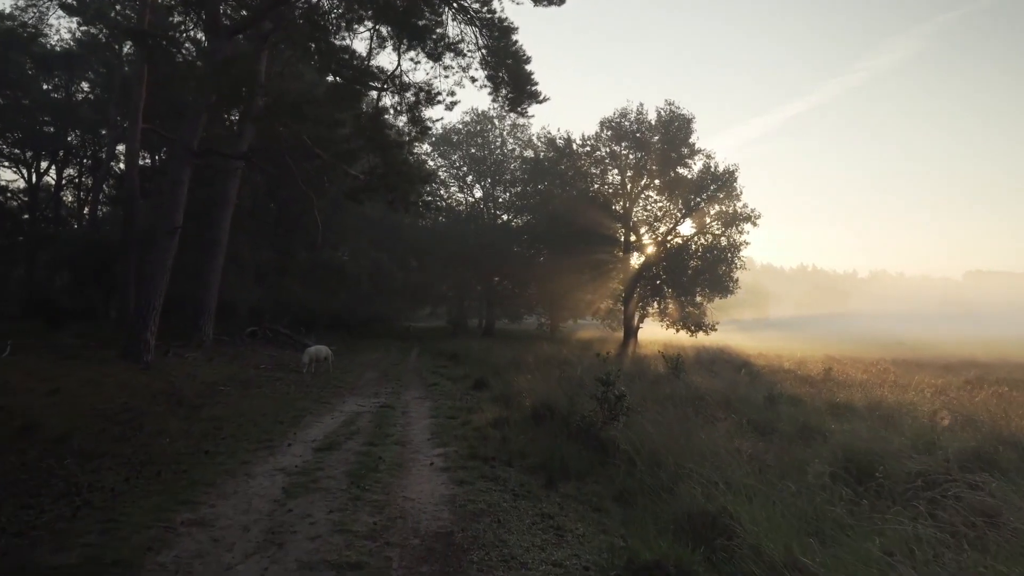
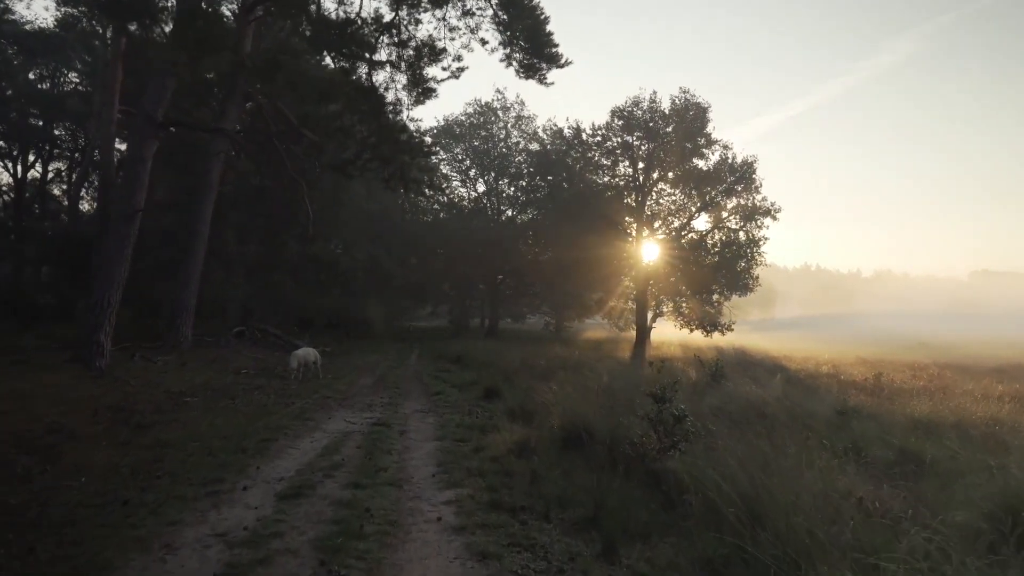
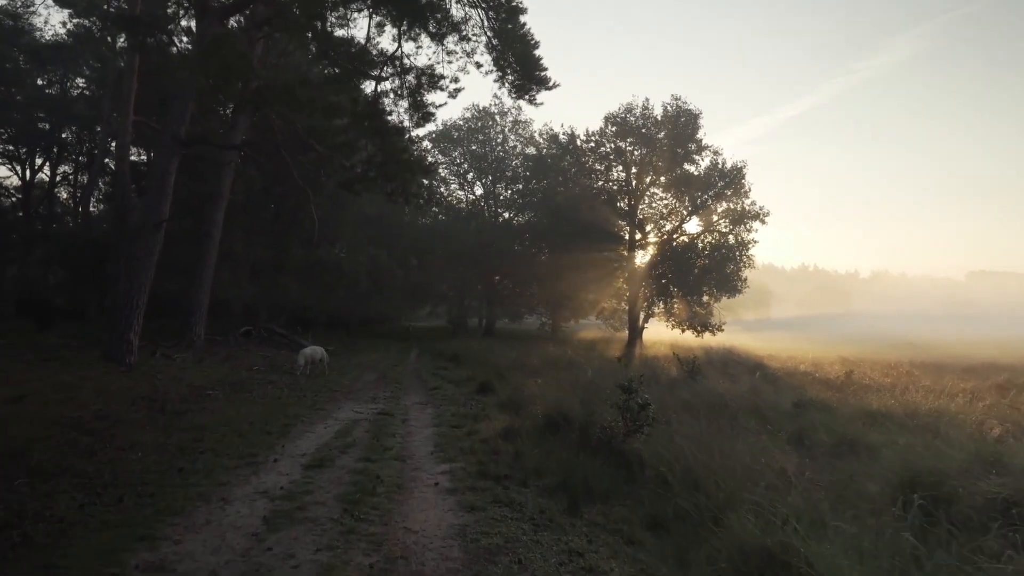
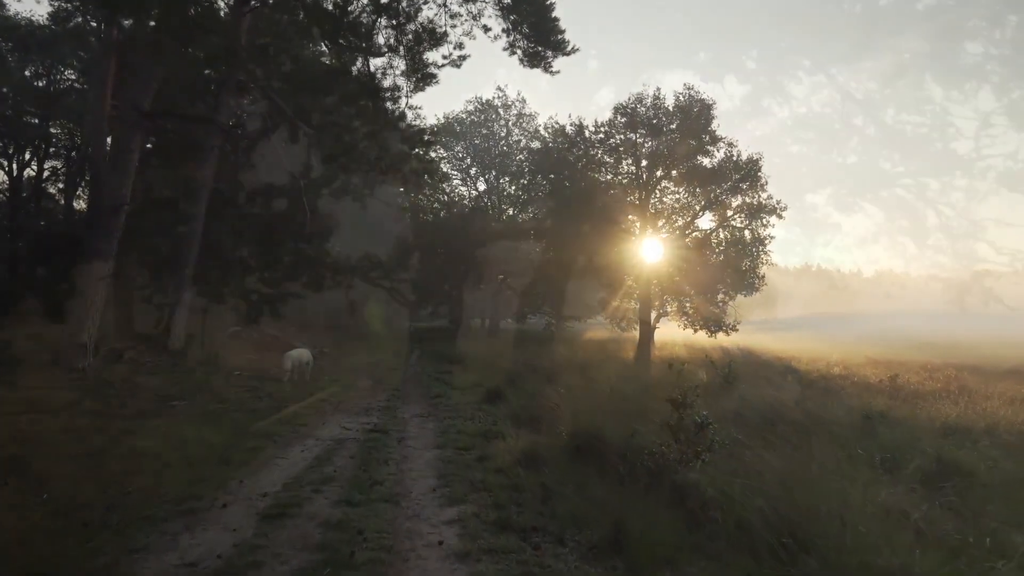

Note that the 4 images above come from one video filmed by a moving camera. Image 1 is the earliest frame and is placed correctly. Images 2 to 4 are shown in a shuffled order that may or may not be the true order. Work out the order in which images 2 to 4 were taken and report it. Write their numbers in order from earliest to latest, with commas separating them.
3, 2, 4
